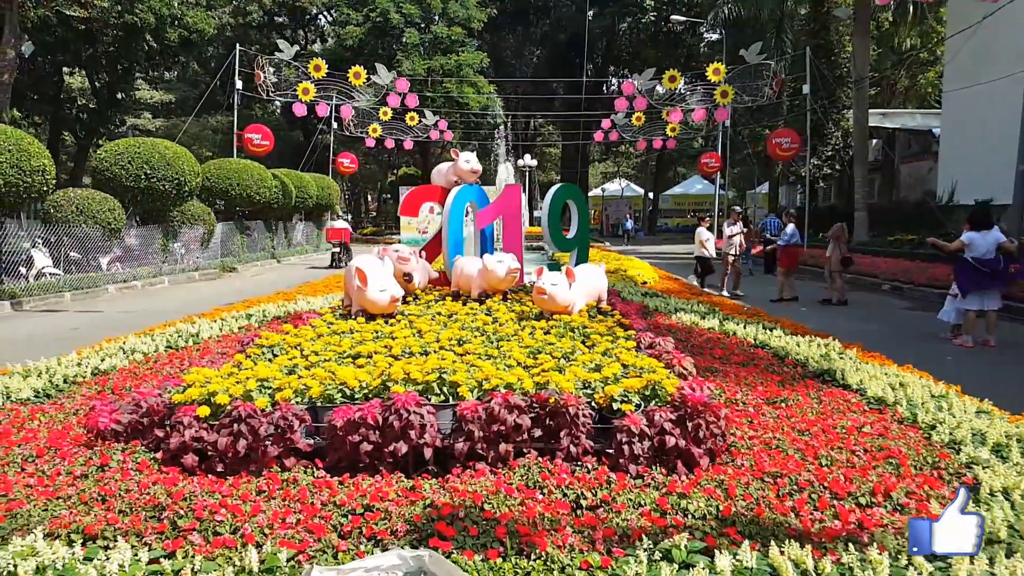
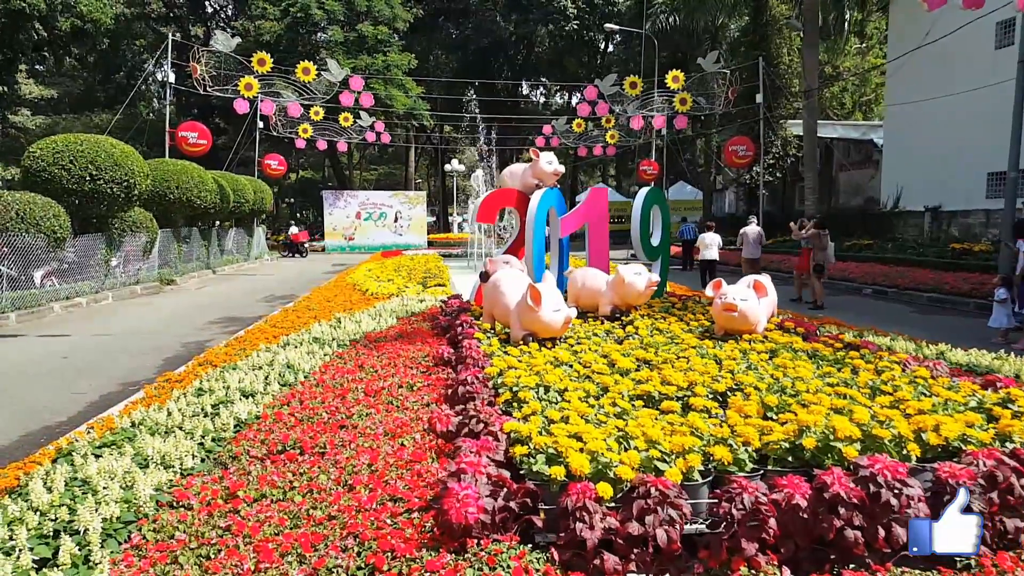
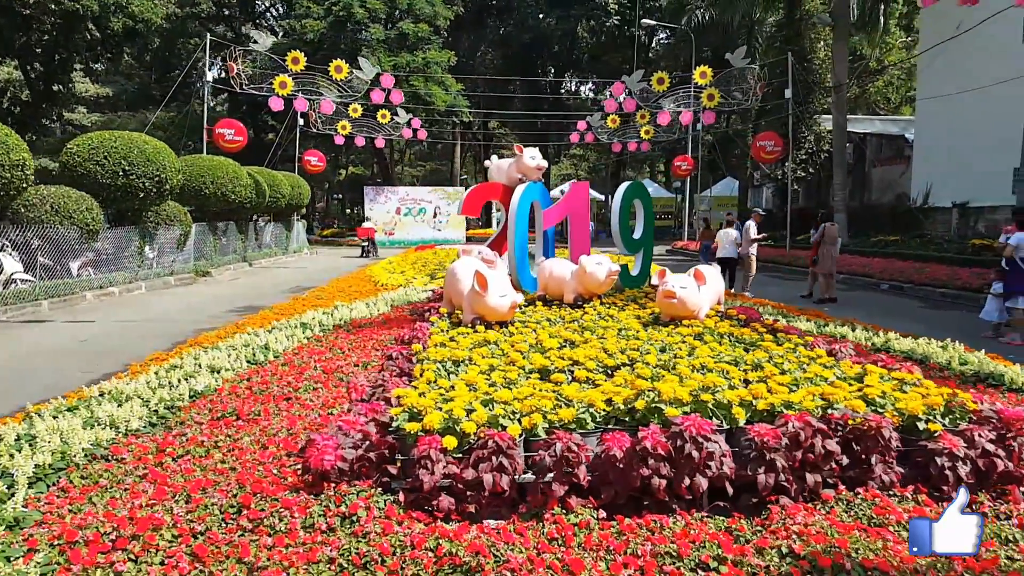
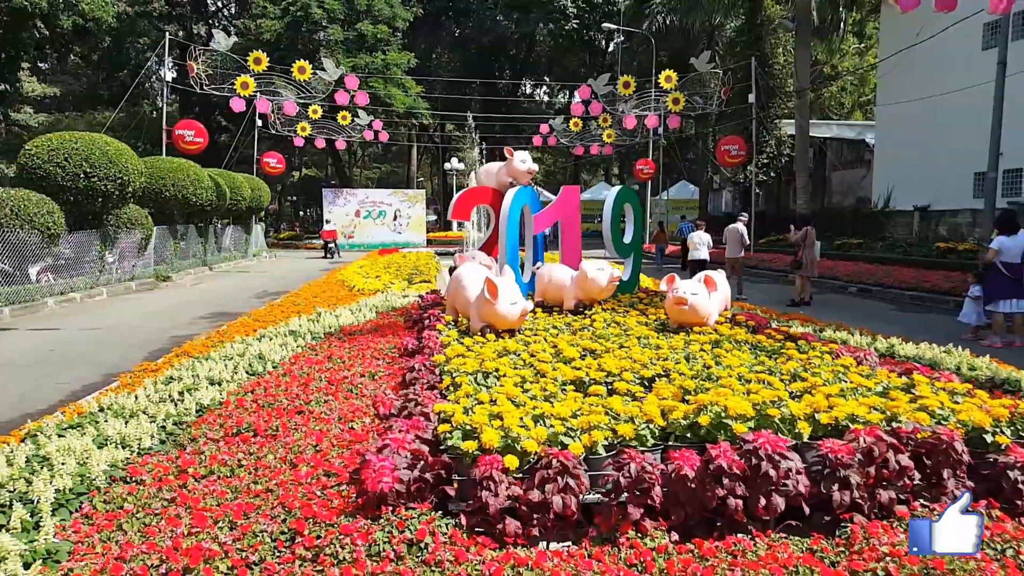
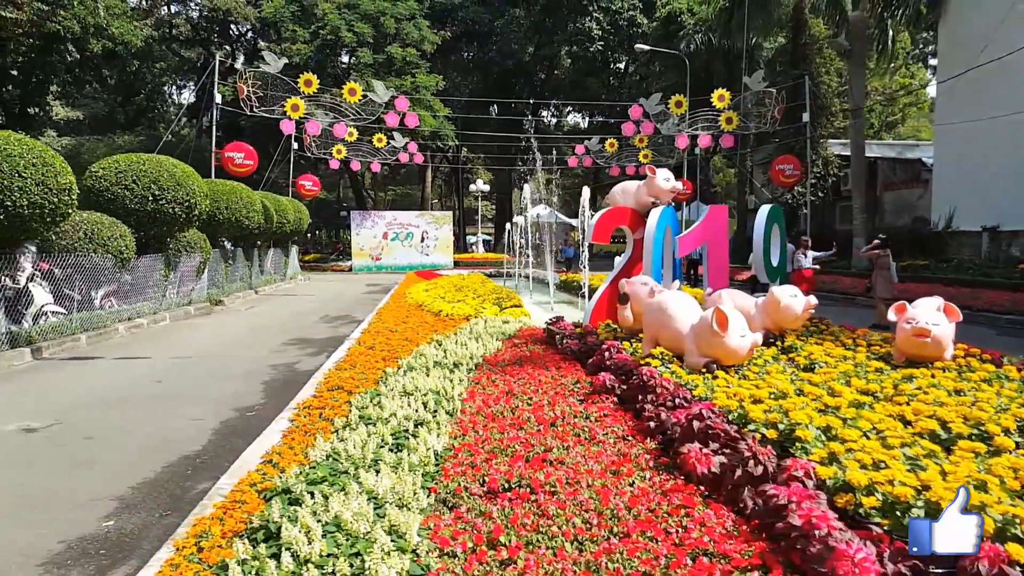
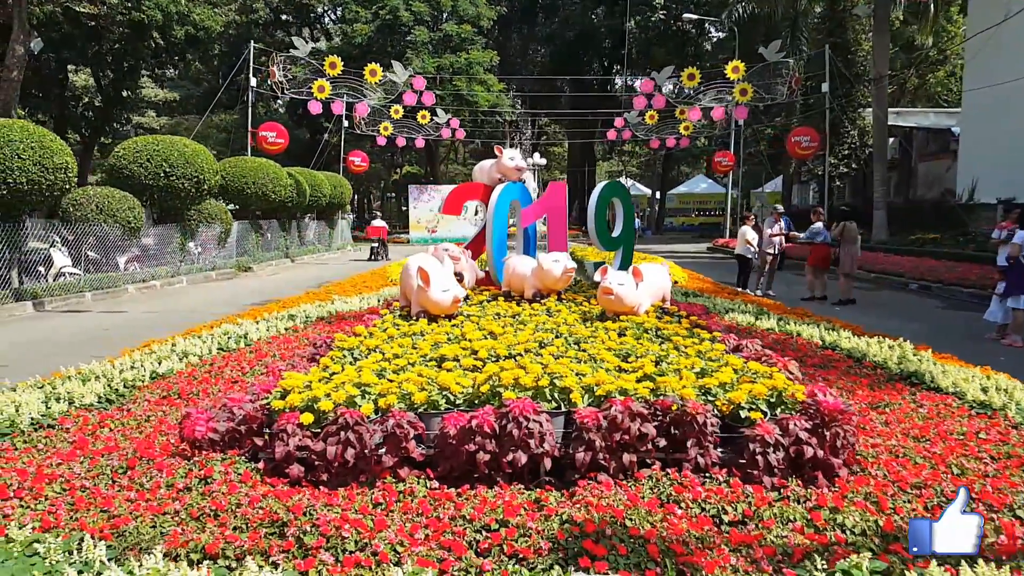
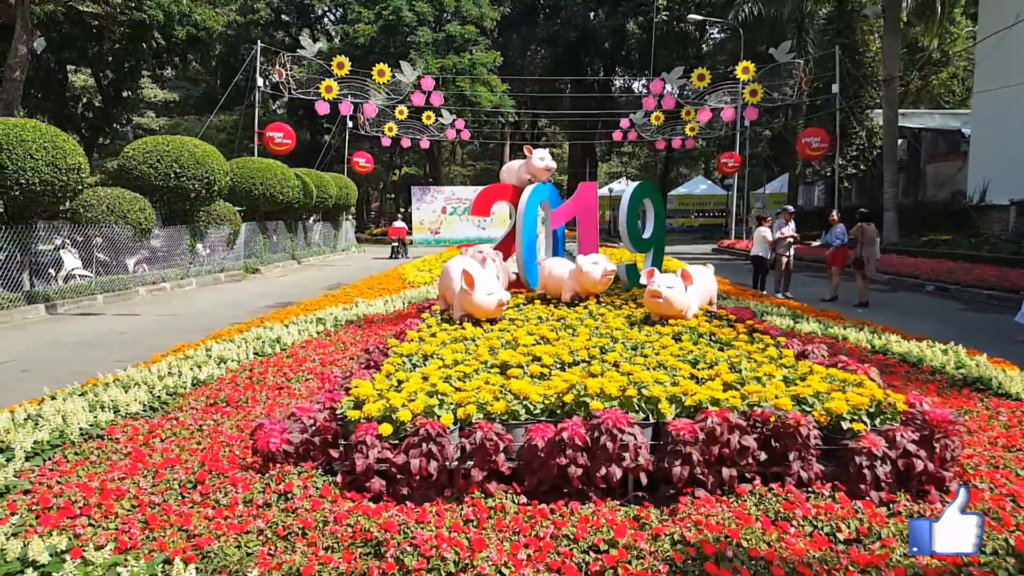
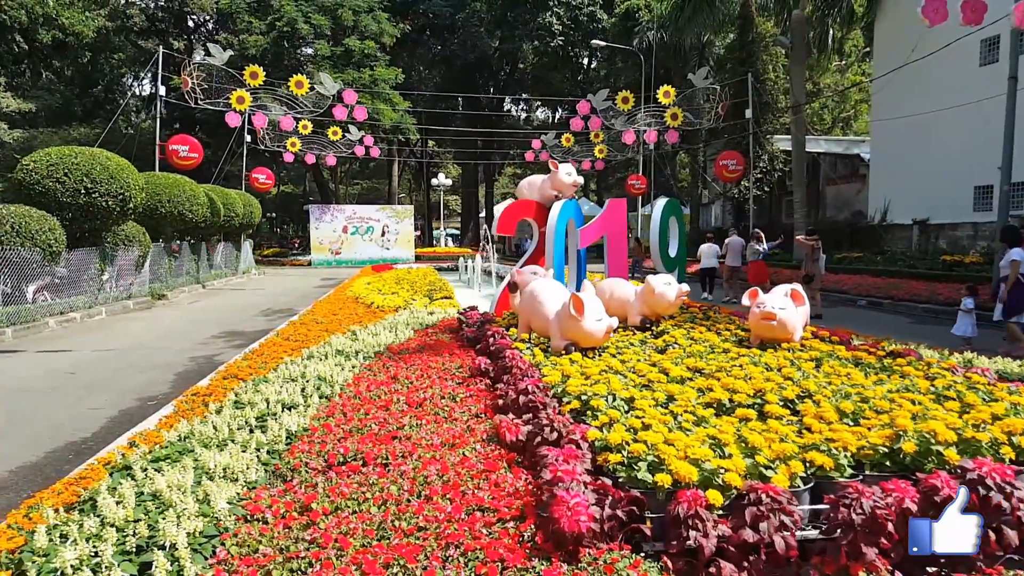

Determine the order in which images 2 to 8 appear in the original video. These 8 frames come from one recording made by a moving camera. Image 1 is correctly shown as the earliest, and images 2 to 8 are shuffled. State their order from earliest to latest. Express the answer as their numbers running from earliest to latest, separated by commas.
6, 7, 3, 4, 2, 8, 5
